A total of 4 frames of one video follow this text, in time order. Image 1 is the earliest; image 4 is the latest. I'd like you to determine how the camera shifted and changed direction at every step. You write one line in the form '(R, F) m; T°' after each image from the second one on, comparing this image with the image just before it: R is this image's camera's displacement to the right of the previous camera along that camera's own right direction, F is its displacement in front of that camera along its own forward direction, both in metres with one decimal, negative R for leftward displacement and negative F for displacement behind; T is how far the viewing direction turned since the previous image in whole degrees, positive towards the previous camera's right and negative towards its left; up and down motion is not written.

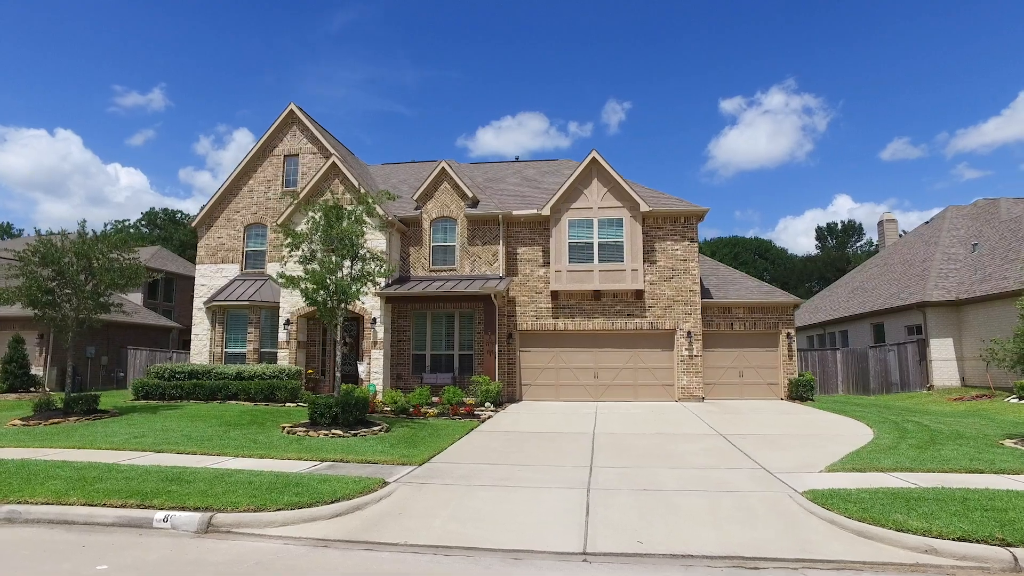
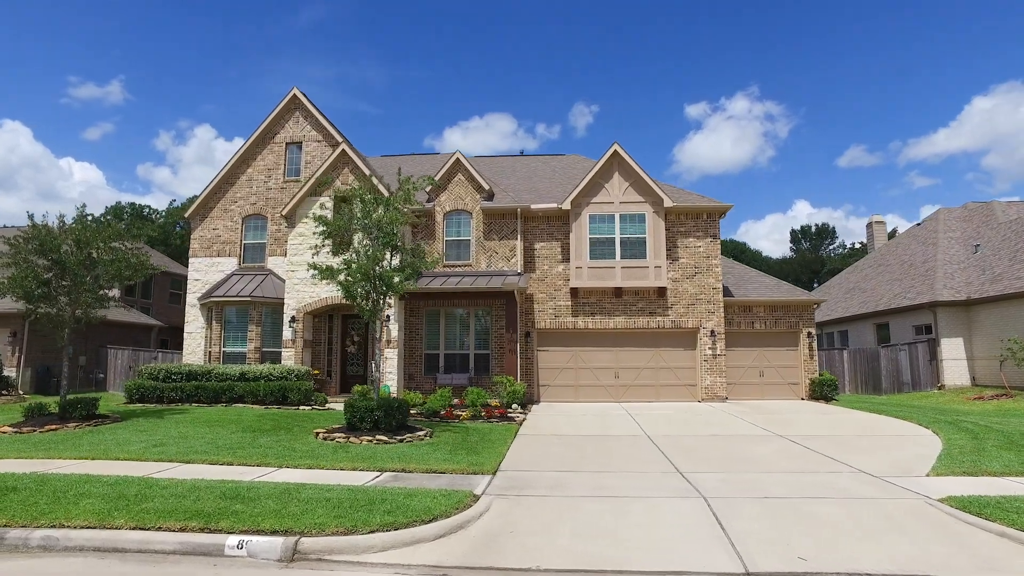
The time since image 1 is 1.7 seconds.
(-1.6, +0.9) m; +3°
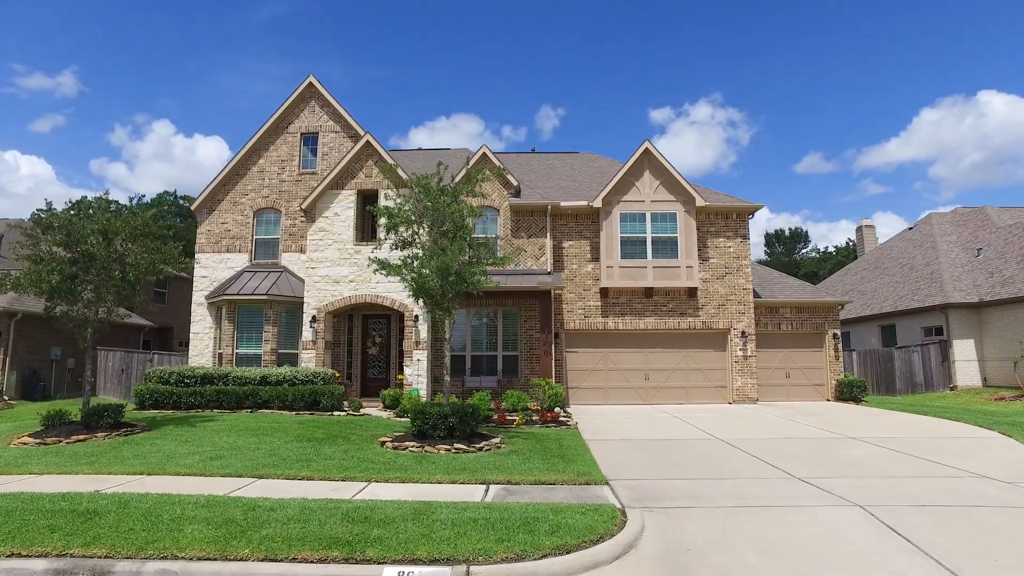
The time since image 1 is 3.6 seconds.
(-2.0, +0.7) m; +3°
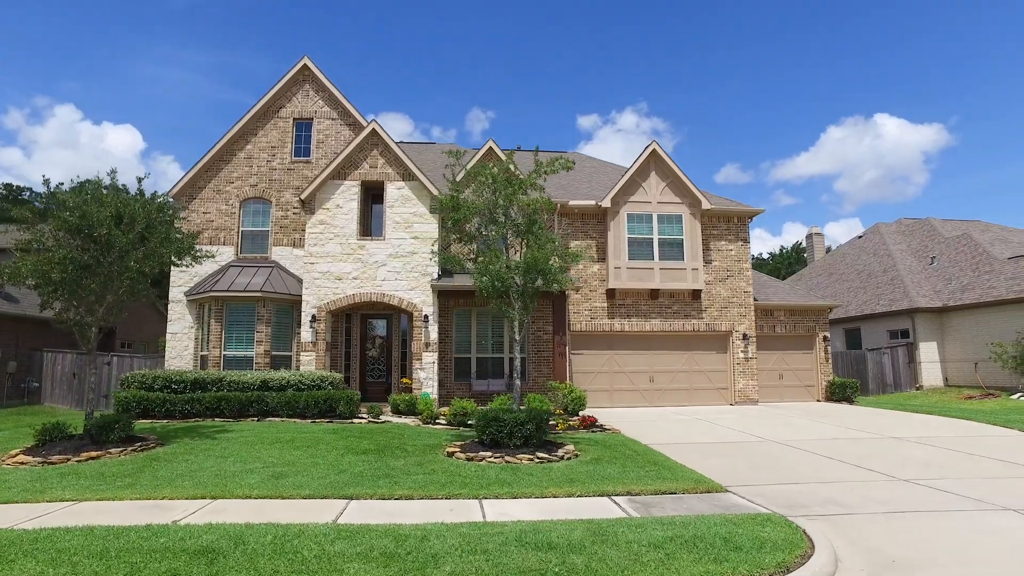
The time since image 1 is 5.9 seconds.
(-2.4, +0.8) m; +7°
